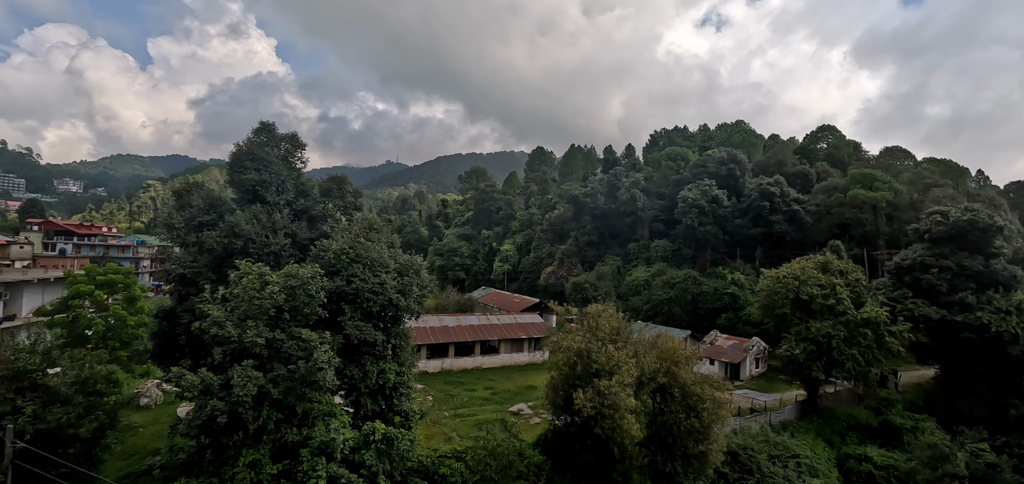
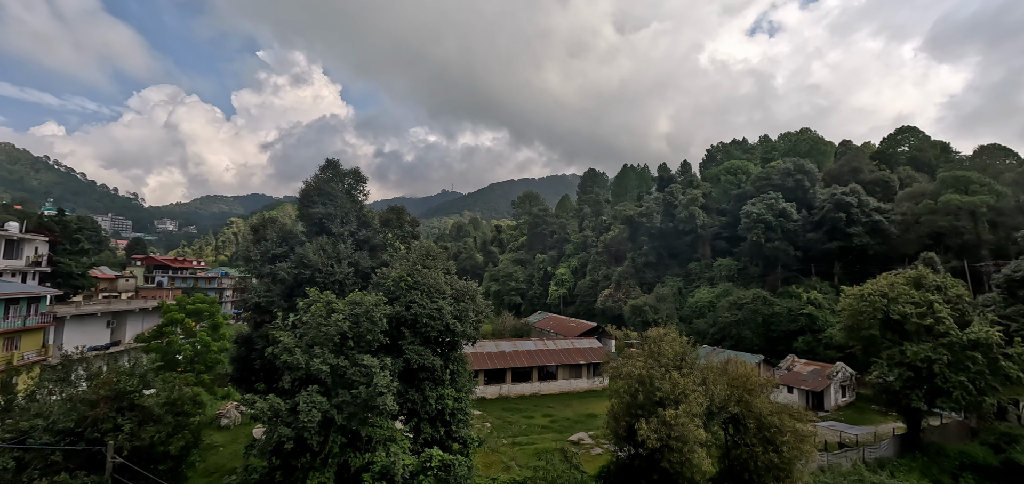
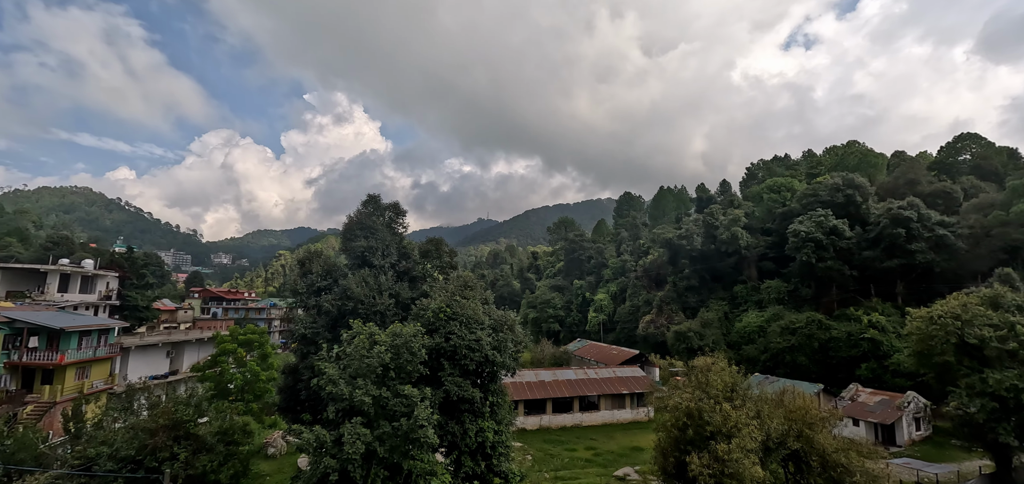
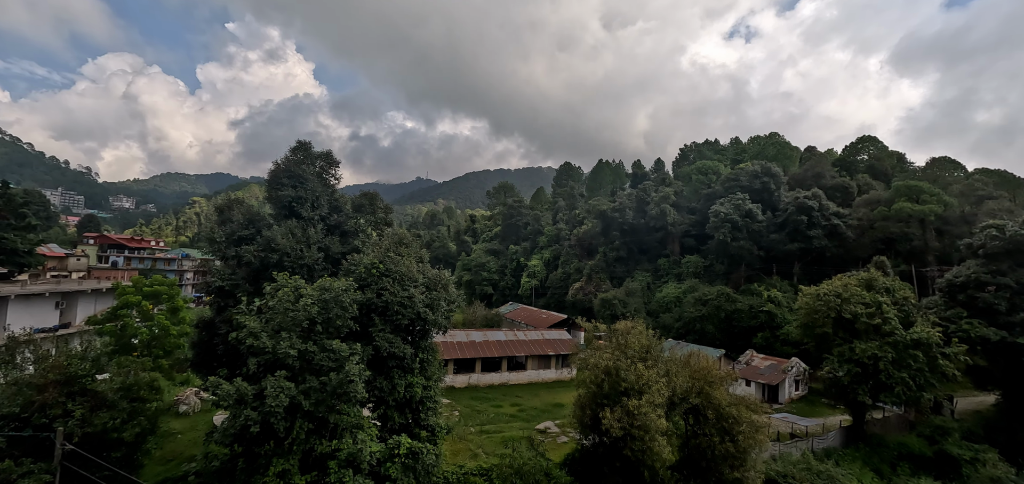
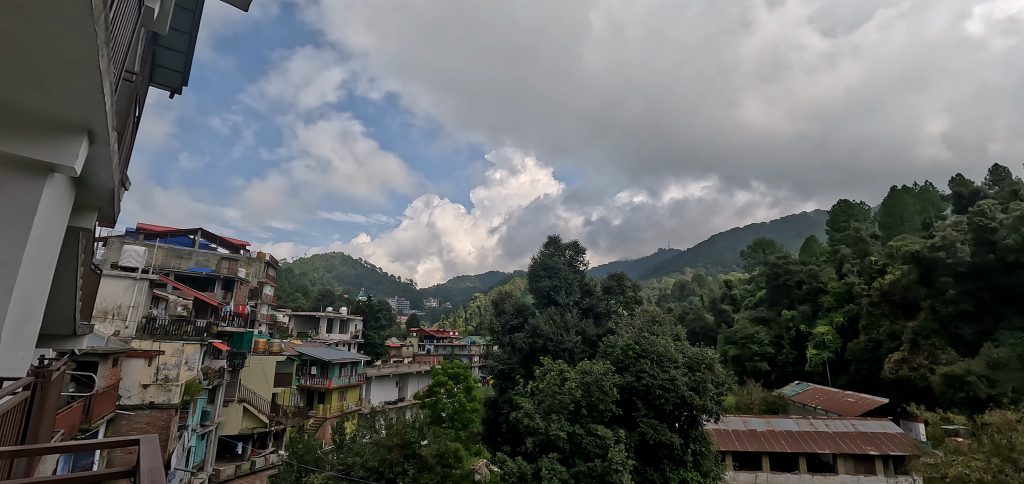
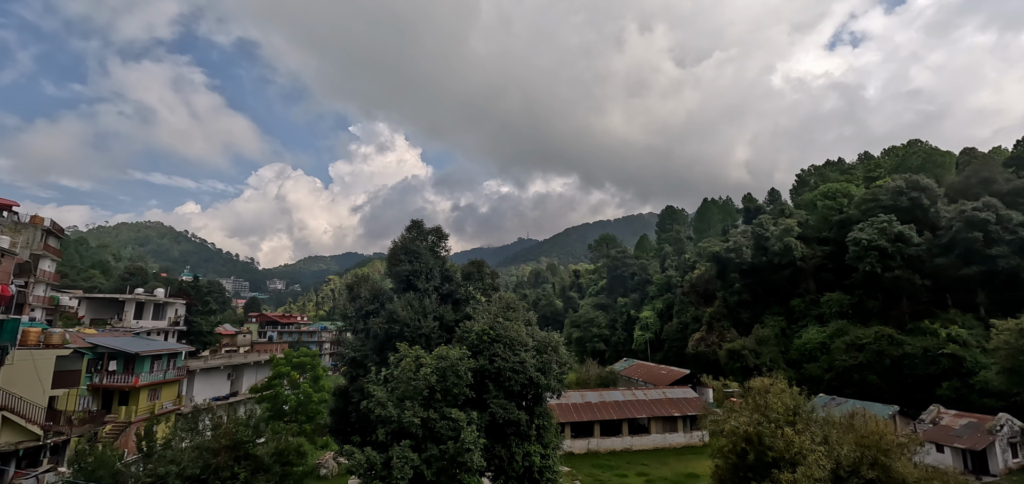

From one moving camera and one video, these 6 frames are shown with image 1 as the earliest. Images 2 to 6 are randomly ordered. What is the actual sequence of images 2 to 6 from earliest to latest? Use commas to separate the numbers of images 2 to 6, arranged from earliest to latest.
4, 2, 3, 6, 5
